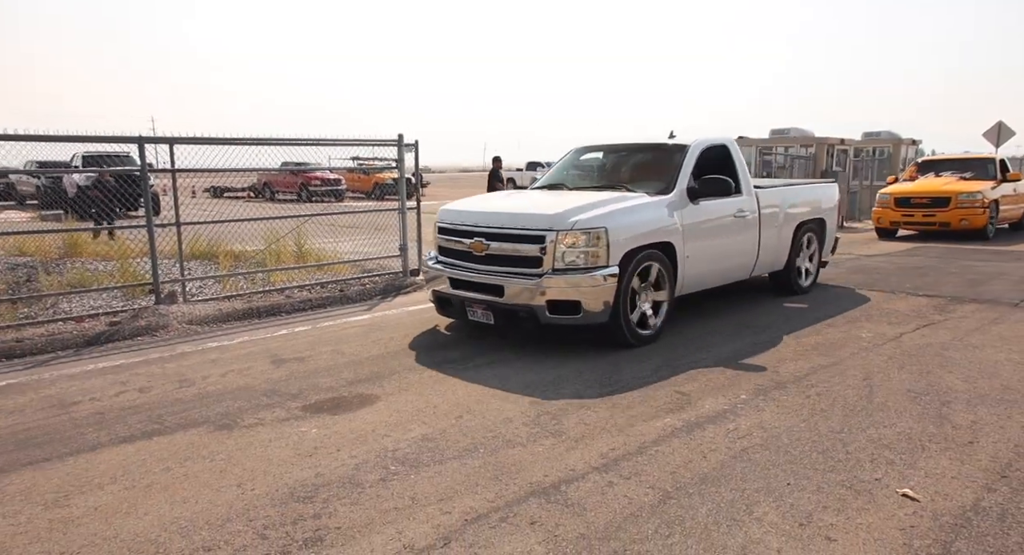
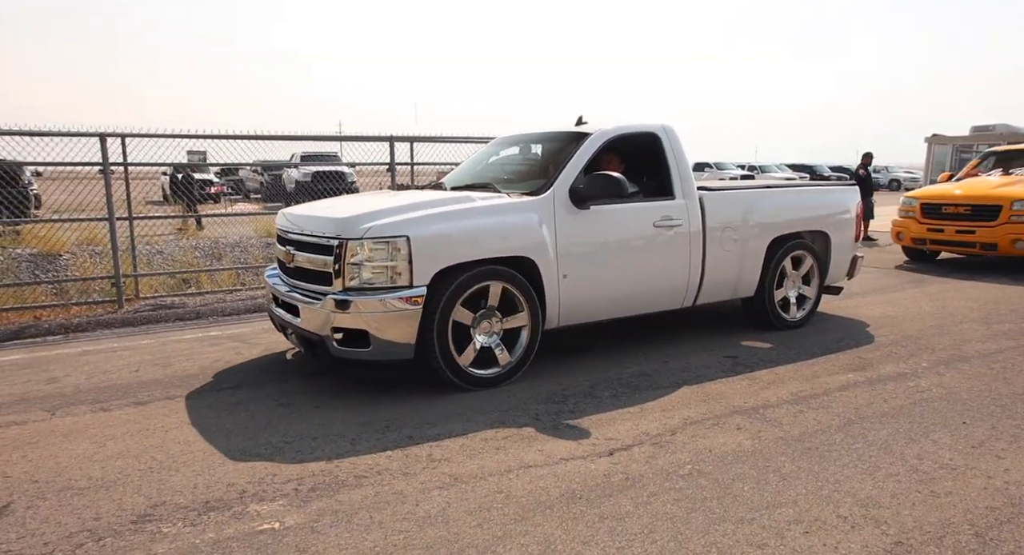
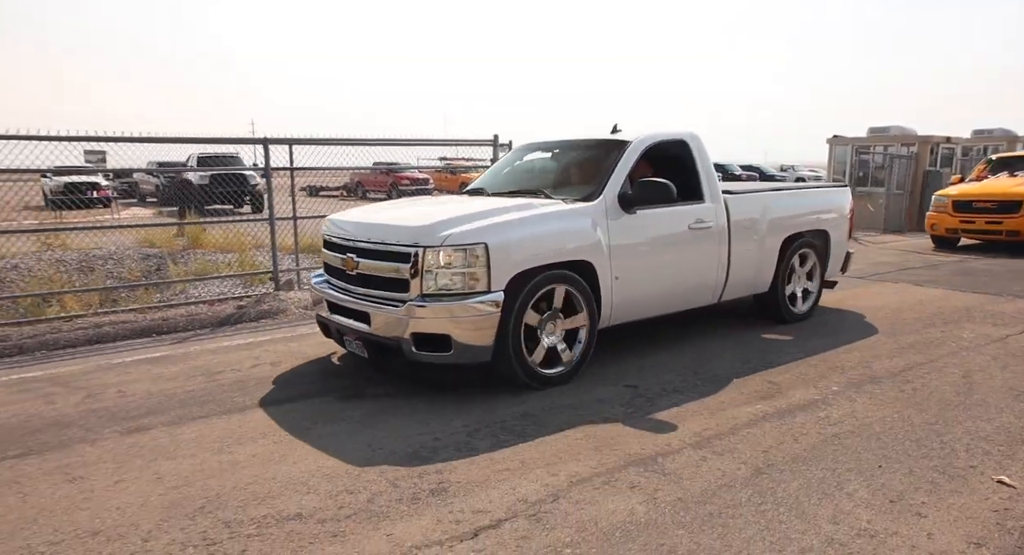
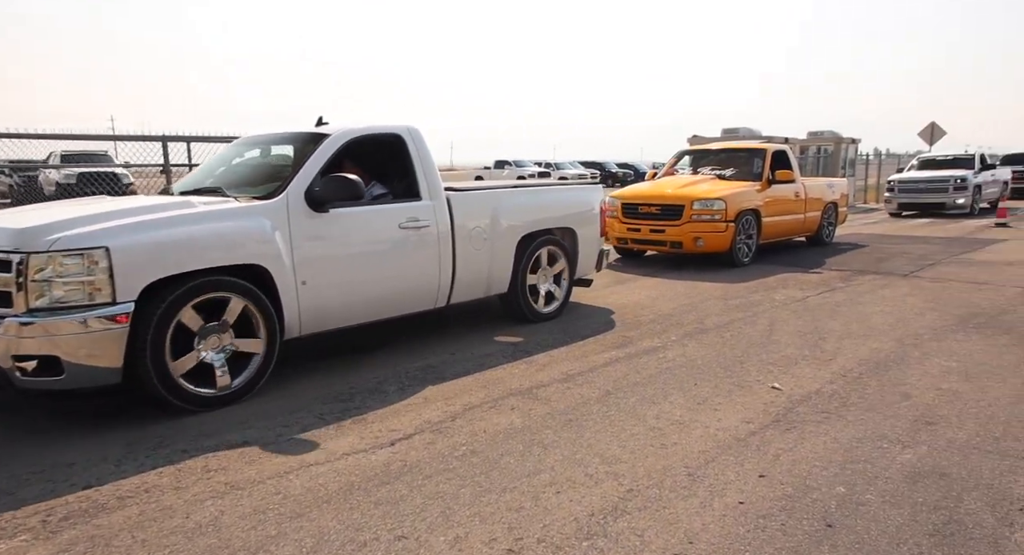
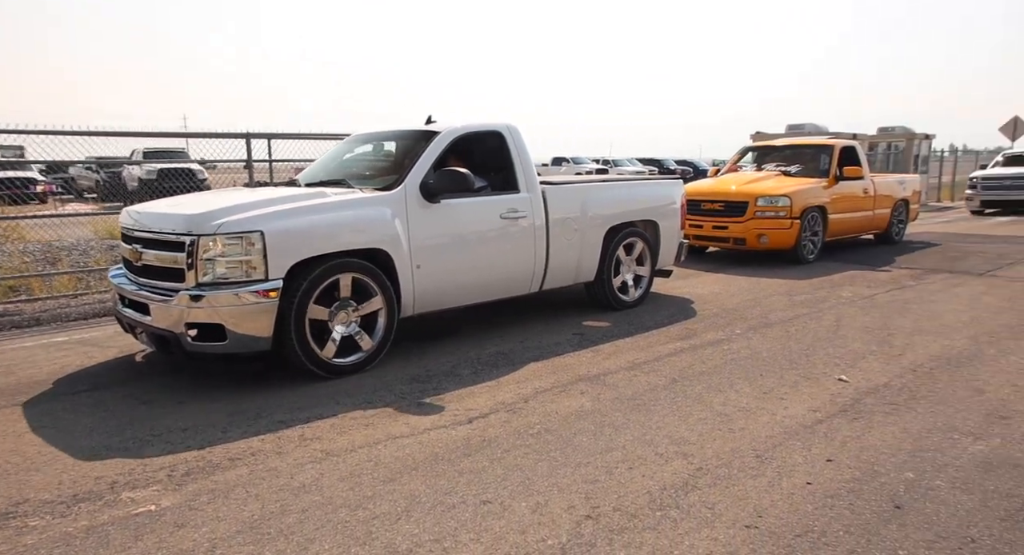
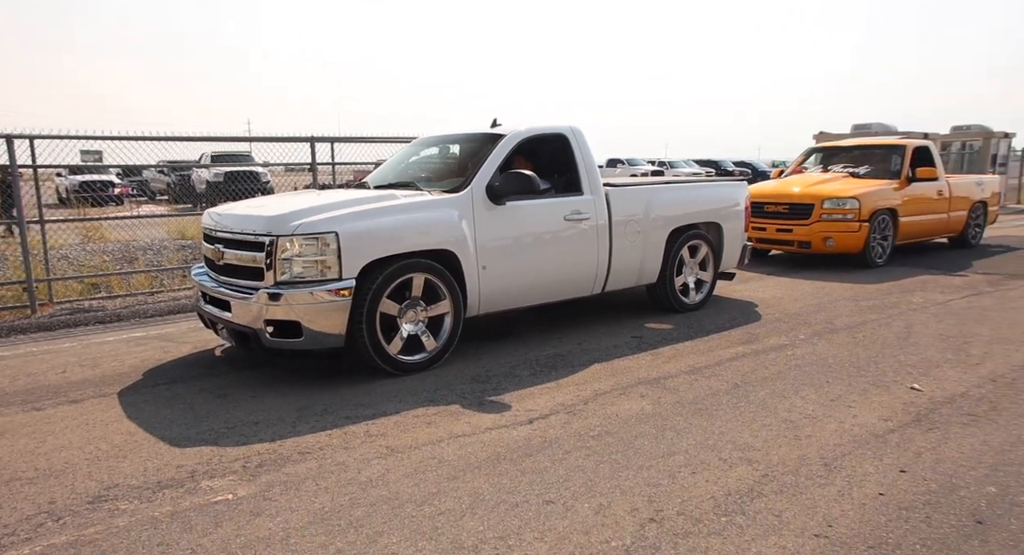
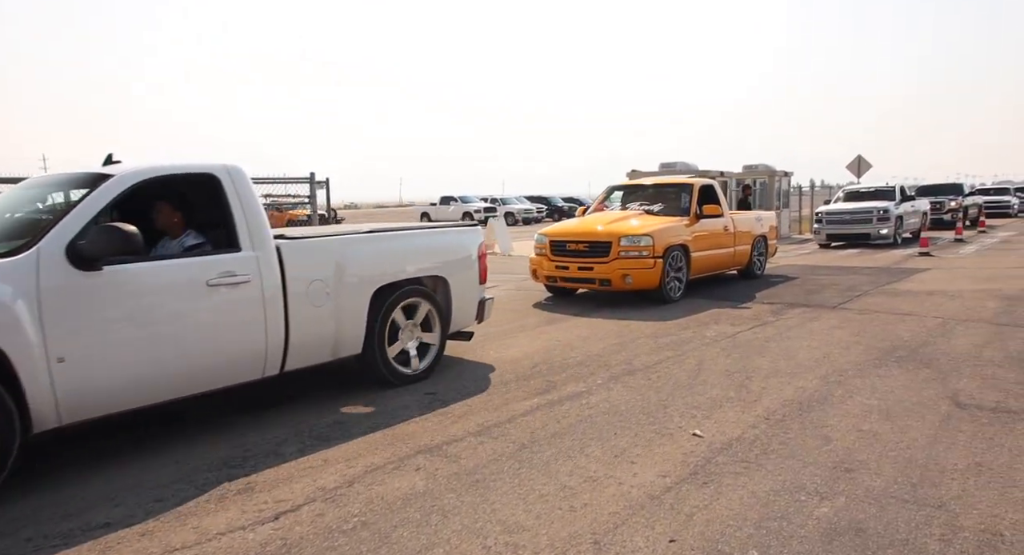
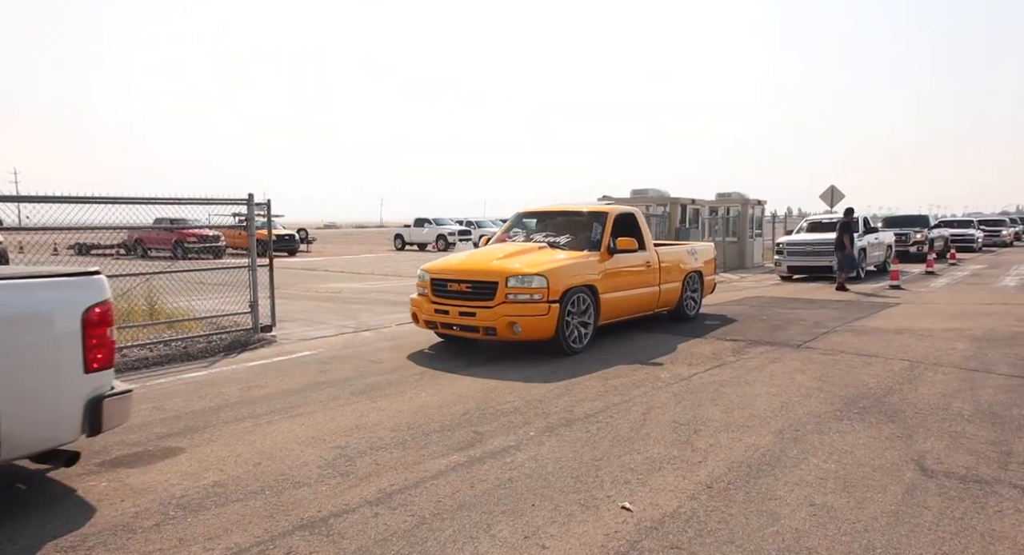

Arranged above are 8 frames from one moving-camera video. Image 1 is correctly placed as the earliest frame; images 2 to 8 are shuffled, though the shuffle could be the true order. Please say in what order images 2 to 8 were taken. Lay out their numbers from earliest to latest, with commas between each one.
3, 2, 6, 5, 4, 7, 8
